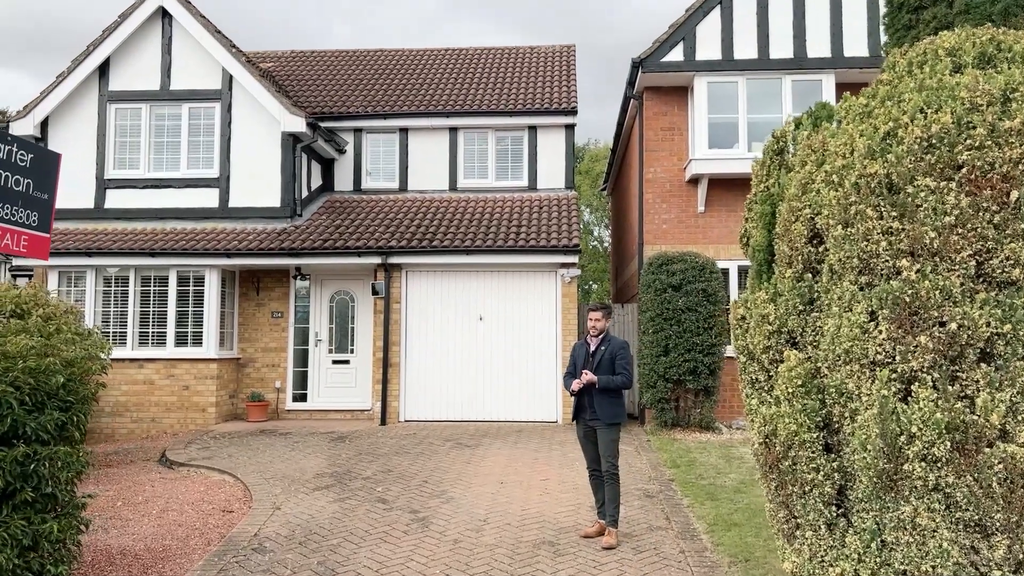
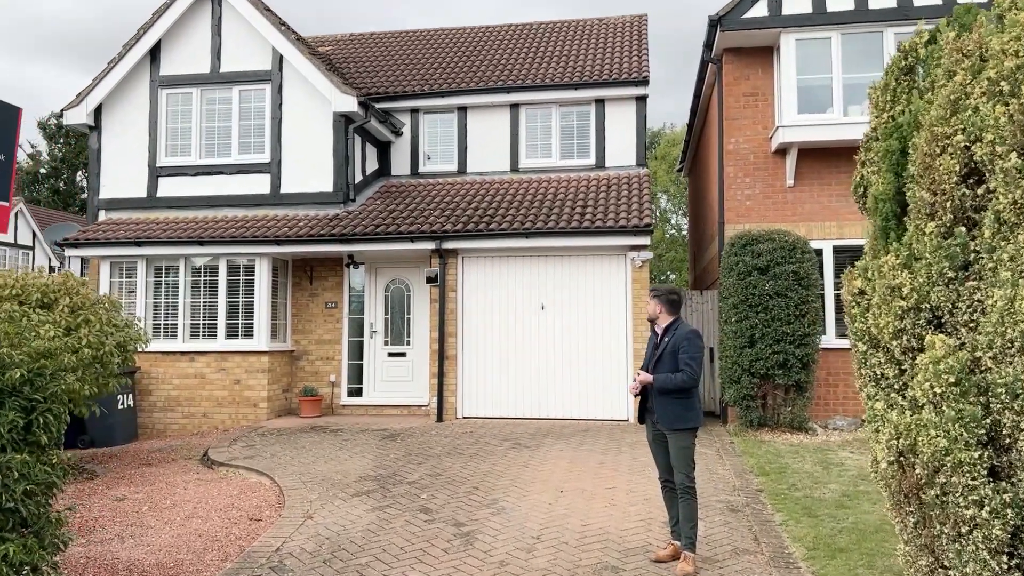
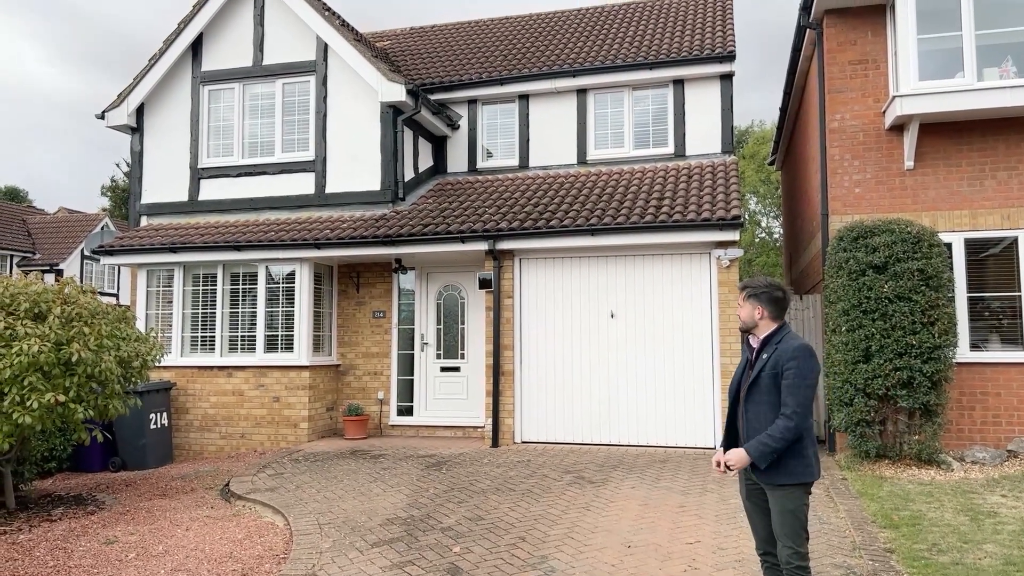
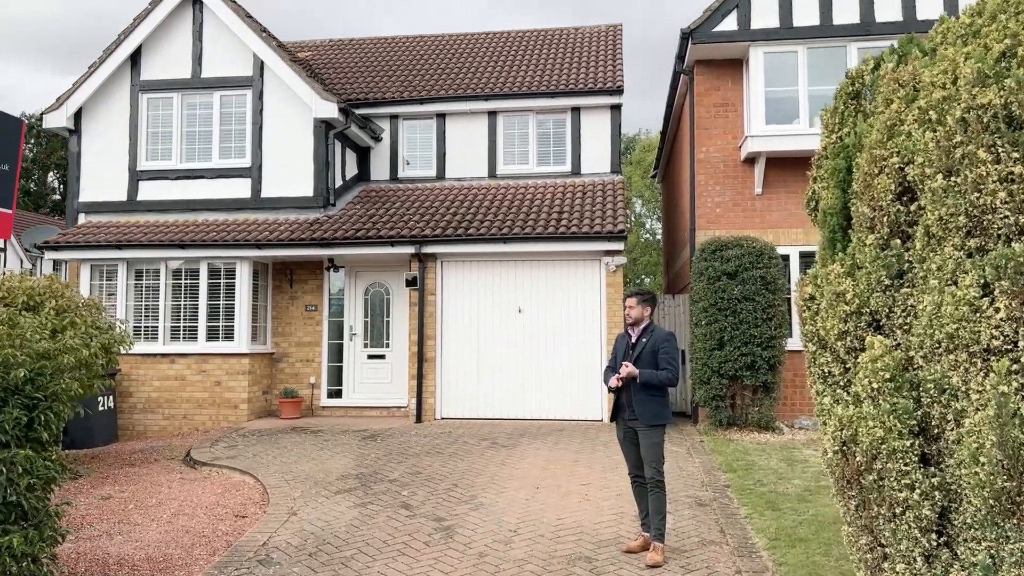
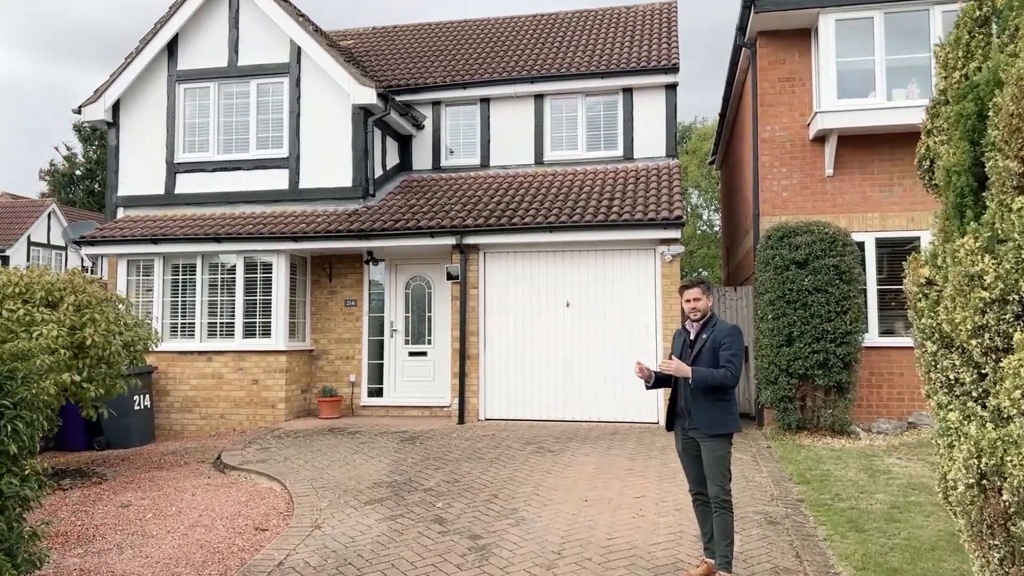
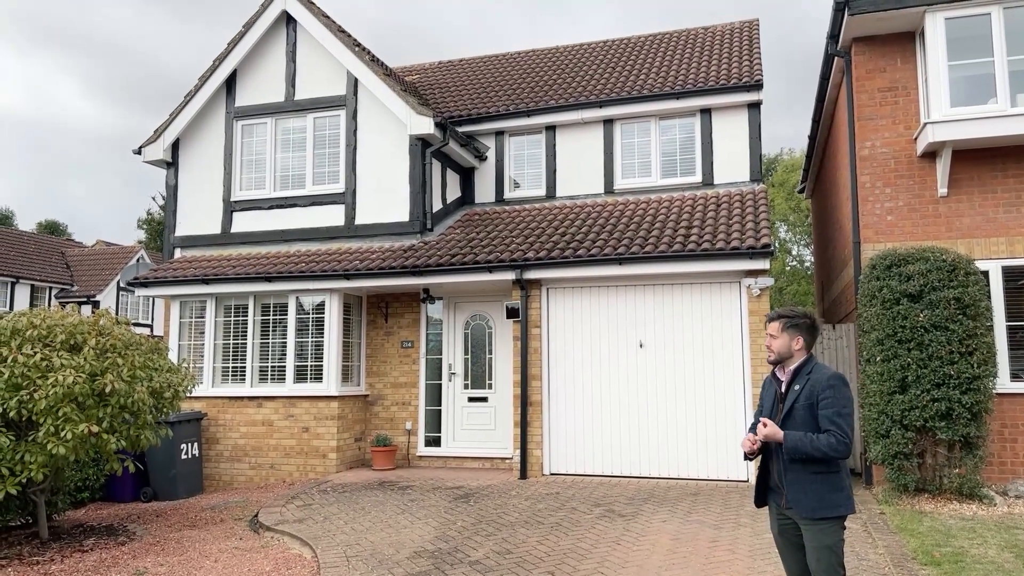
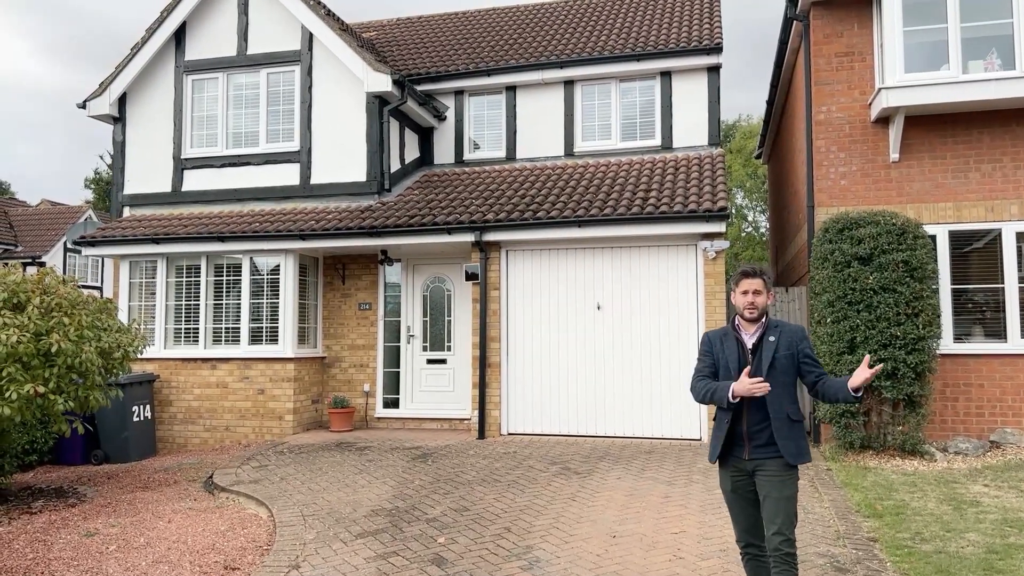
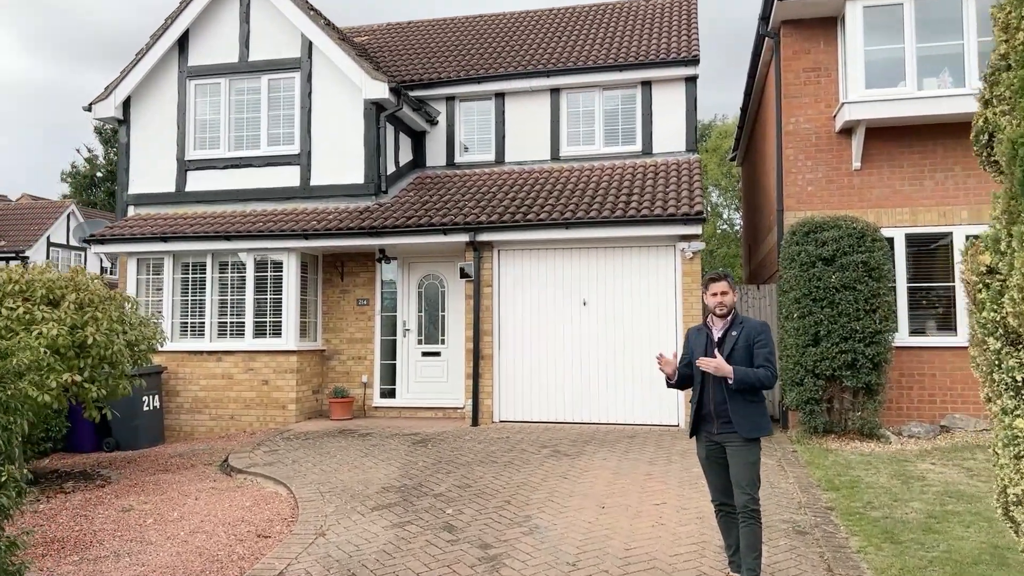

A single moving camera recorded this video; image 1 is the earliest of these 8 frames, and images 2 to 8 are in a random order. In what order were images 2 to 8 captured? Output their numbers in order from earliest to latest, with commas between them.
4, 2, 5, 8, 7, 3, 6
